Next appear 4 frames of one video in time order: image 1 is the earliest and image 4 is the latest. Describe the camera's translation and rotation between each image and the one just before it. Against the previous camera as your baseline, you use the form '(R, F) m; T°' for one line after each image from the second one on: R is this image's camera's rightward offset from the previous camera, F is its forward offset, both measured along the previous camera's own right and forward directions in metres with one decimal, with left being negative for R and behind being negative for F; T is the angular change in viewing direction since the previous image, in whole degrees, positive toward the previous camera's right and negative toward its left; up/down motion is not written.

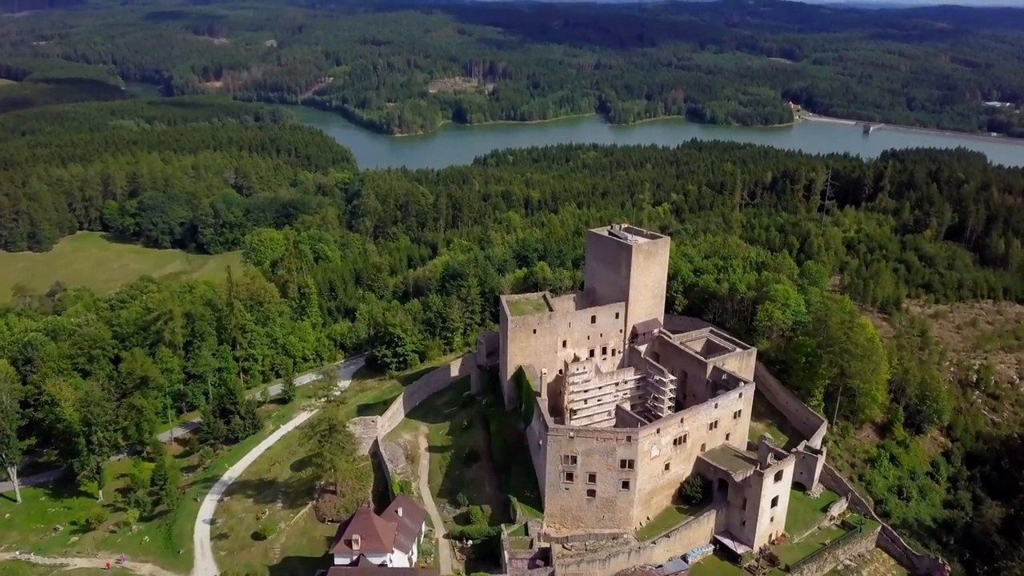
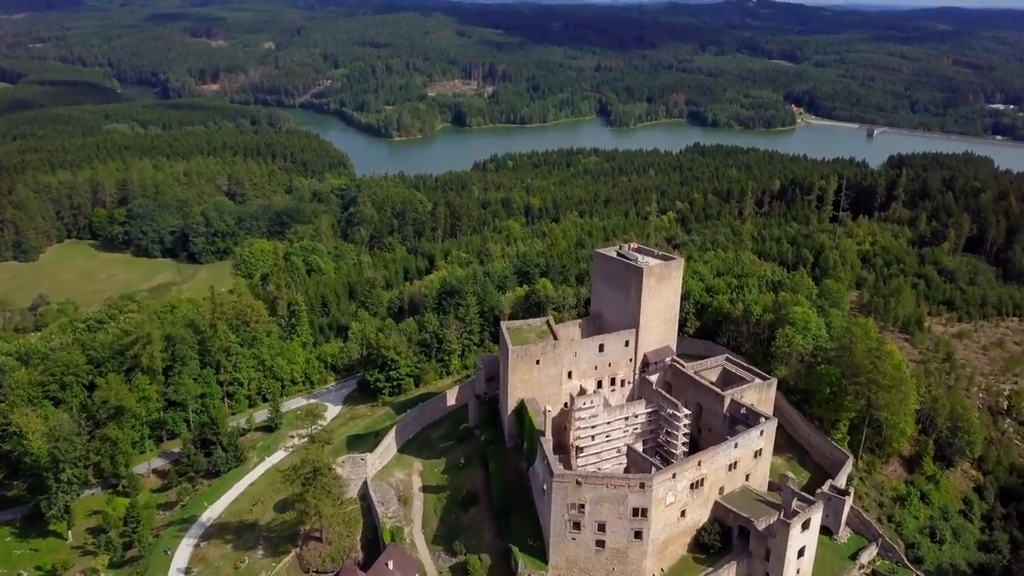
(-0.1, +2.9) m; 0°
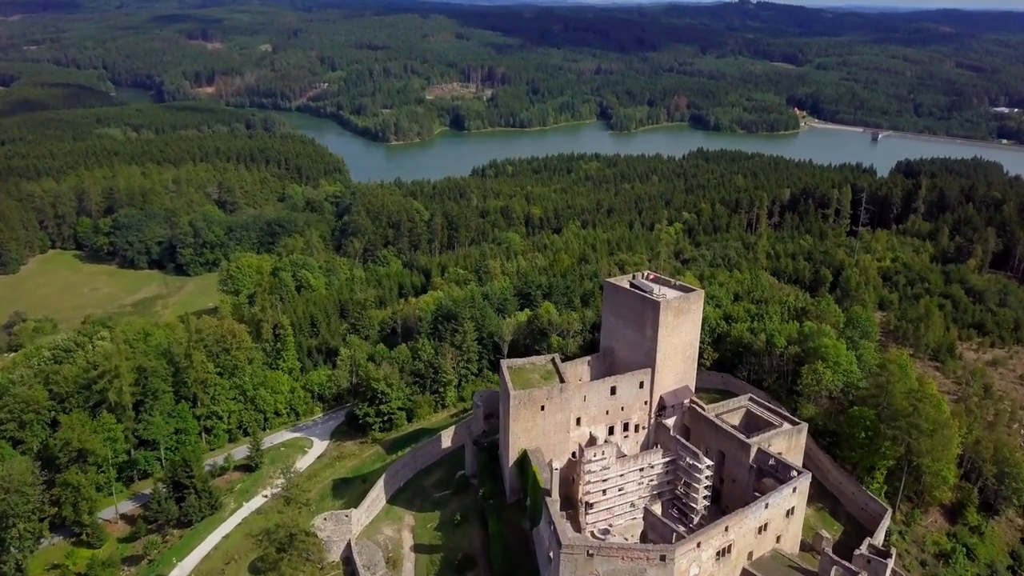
(-0.1, +3.6) m; 0°
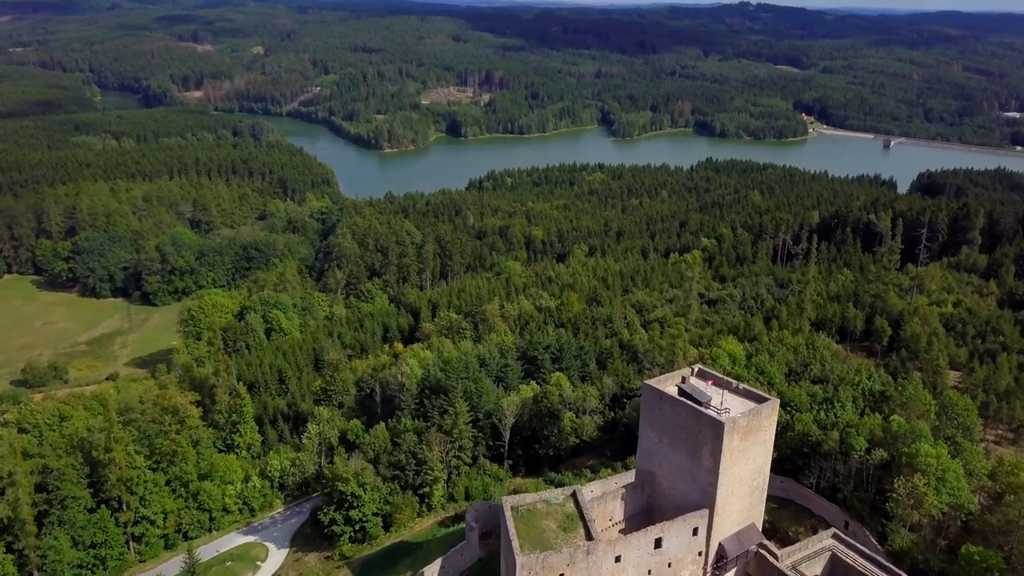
(-0.3, +8.7) m; 0°
